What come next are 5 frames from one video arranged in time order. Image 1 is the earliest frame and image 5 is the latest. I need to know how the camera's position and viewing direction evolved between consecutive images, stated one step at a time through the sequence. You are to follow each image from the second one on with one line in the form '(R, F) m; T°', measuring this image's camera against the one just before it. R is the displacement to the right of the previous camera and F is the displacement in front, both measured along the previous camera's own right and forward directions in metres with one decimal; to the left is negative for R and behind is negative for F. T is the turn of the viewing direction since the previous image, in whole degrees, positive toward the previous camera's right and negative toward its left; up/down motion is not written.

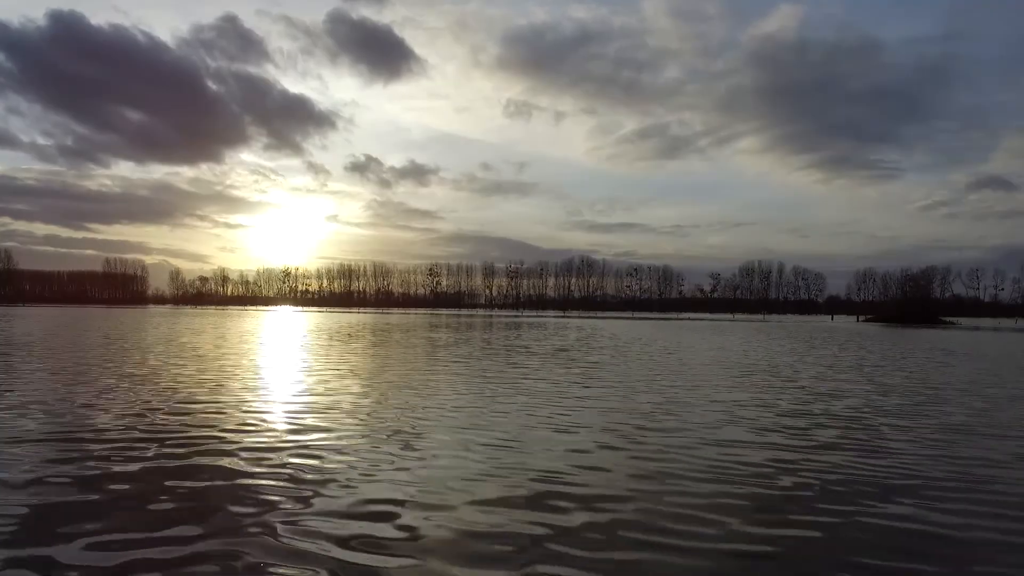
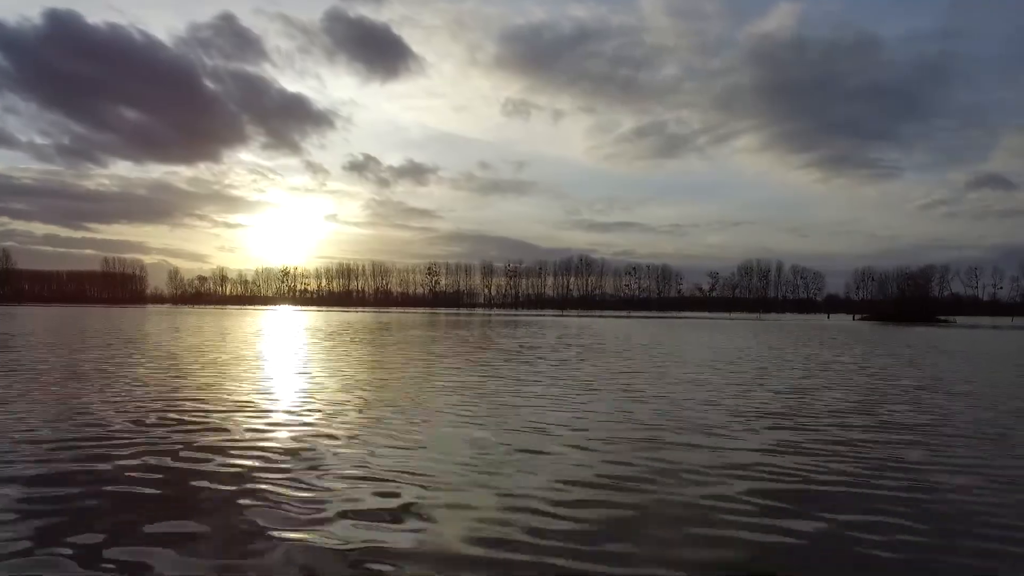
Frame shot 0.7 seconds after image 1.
(-0.1, -0.1) m; 0°
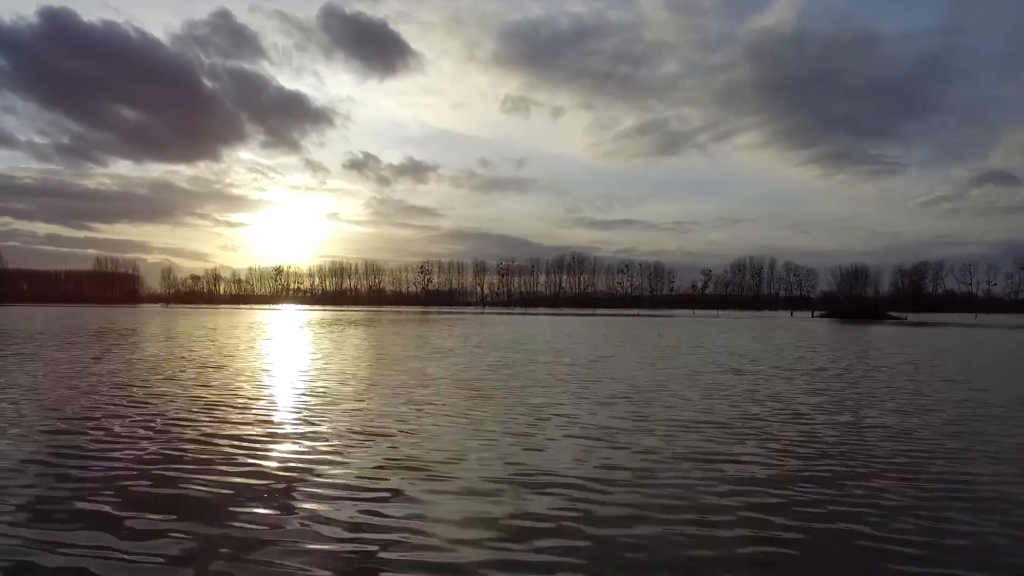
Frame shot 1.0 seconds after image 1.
(-4.5, -3.3) m; 0°
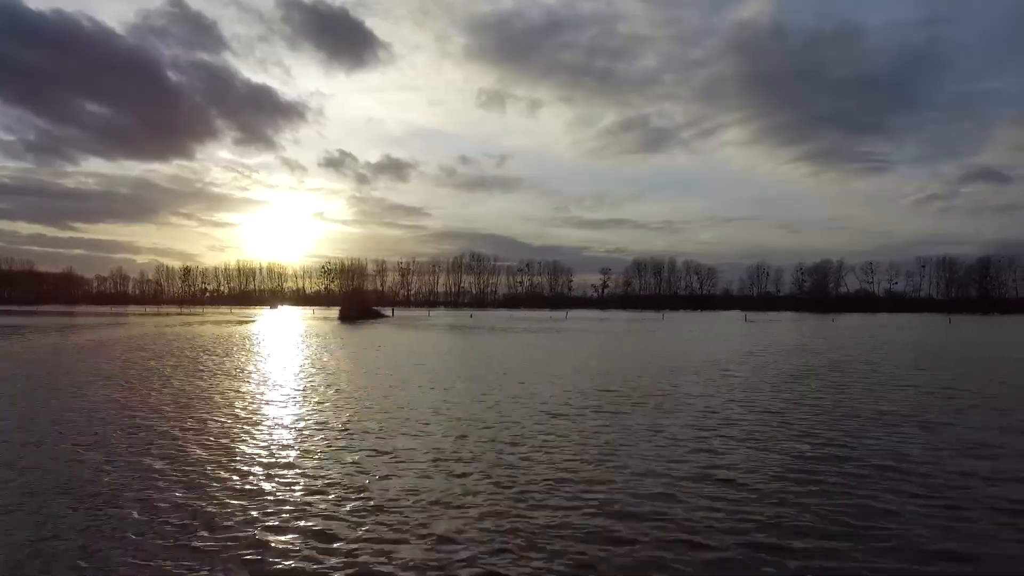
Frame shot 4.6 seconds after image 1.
(+4.0, +4.6) m; +1°
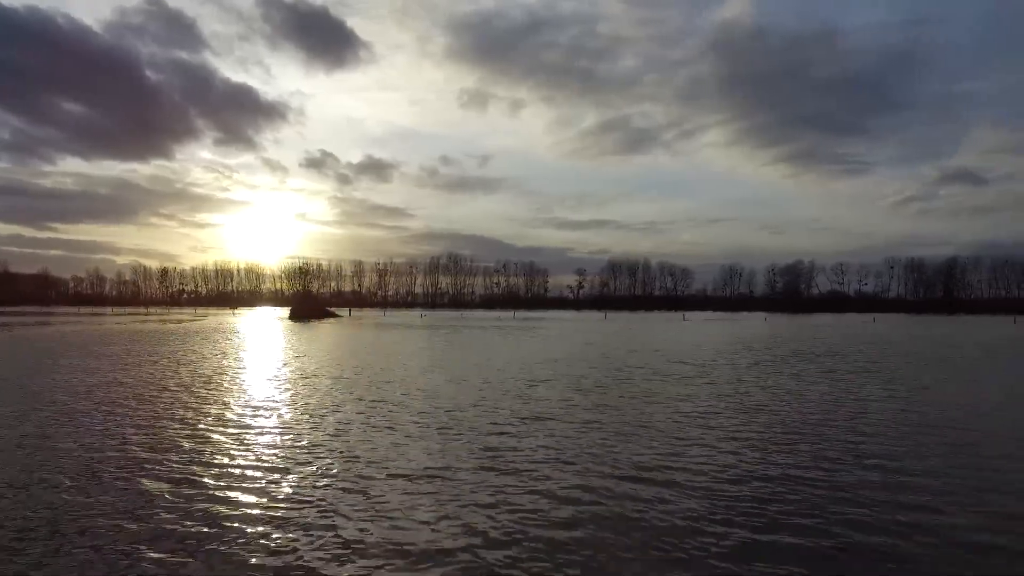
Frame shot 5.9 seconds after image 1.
(+1.0, -0.1) m; +1°
